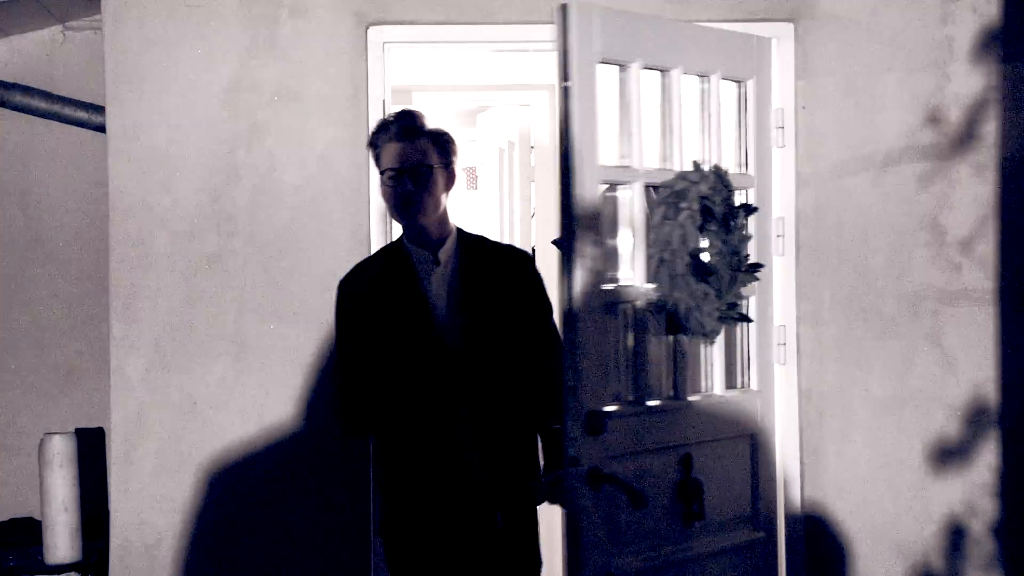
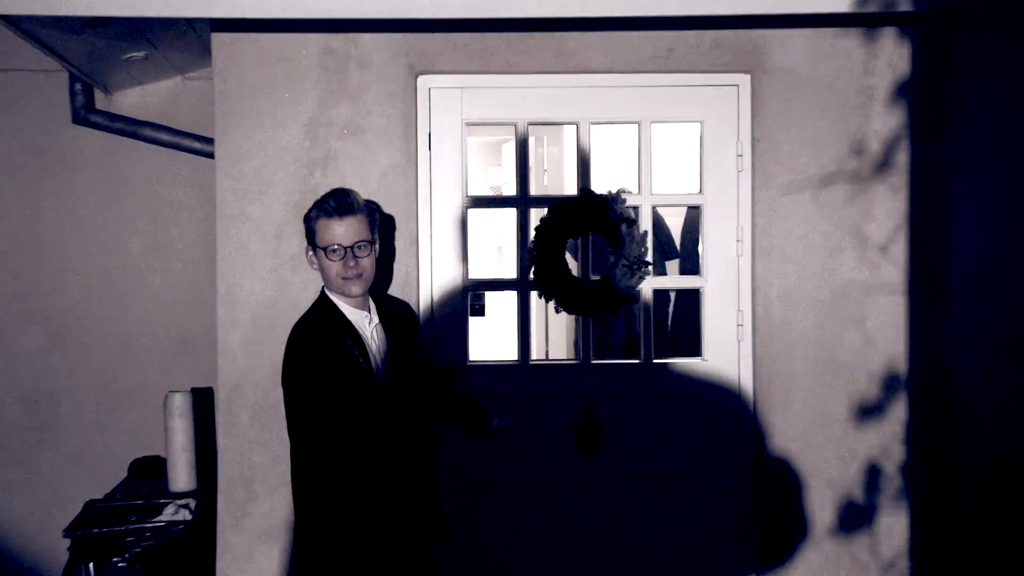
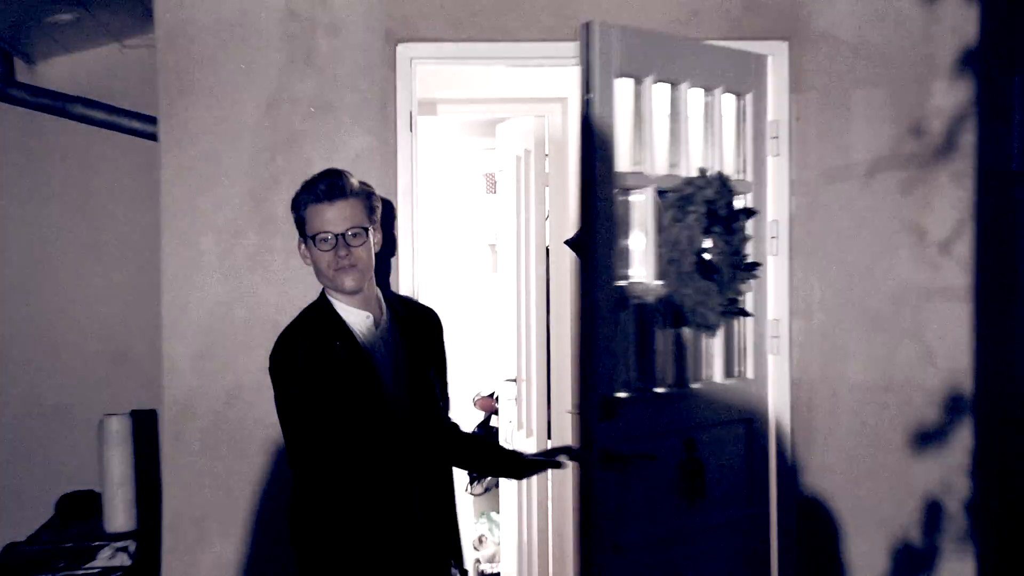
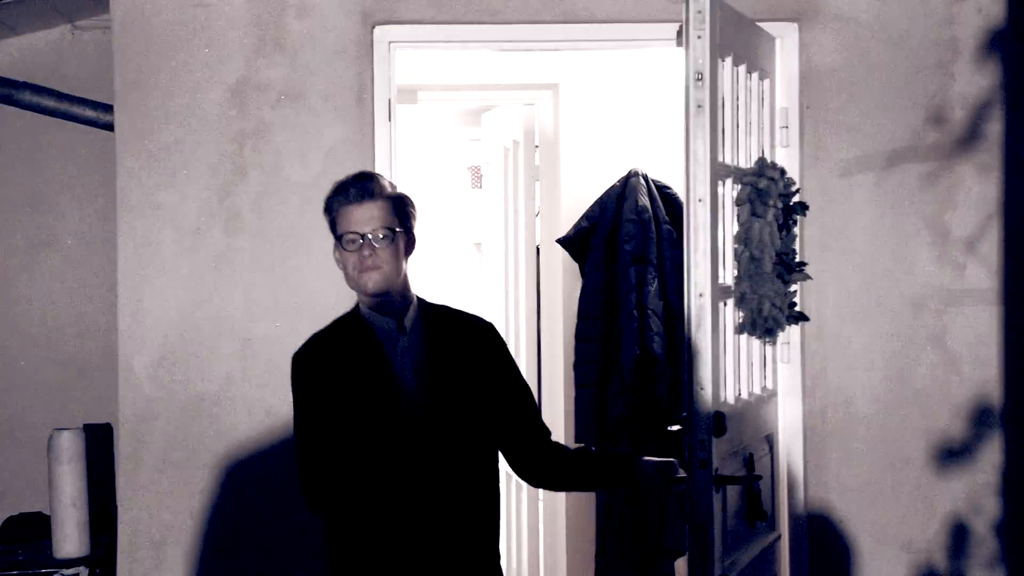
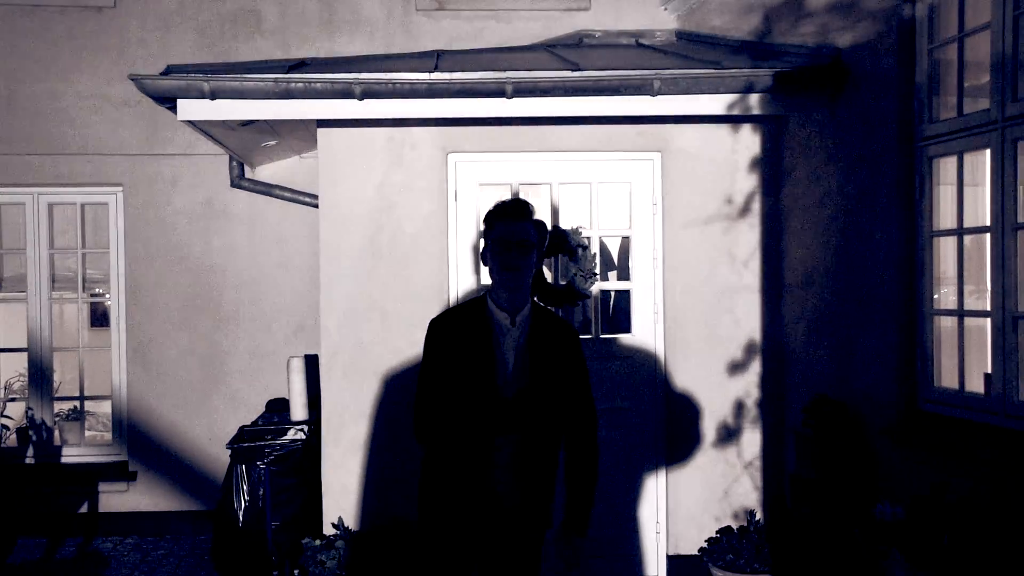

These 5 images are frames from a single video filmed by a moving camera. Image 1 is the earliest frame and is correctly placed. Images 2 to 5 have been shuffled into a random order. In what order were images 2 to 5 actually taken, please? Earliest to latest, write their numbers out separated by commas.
4, 3, 2, 5
